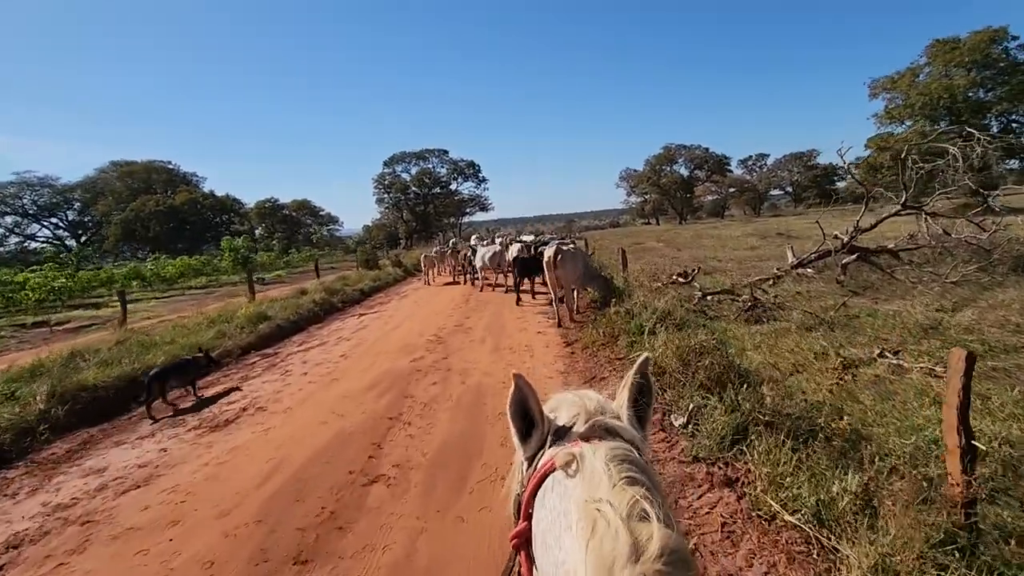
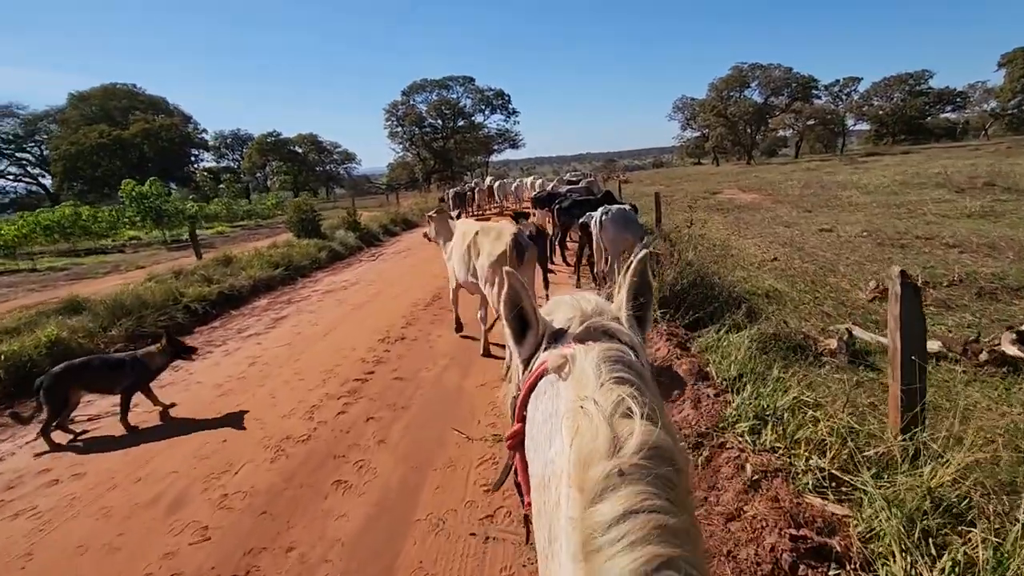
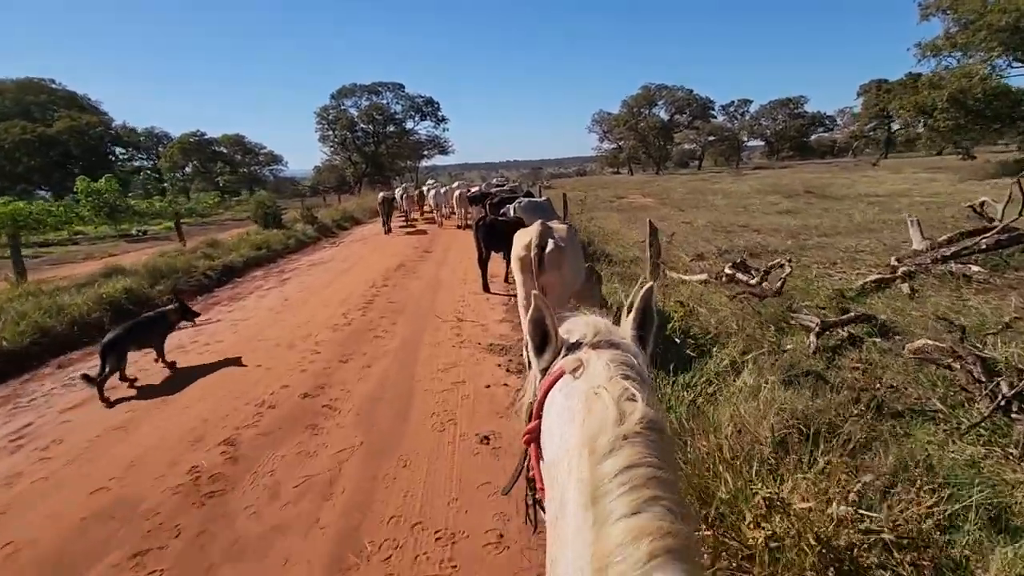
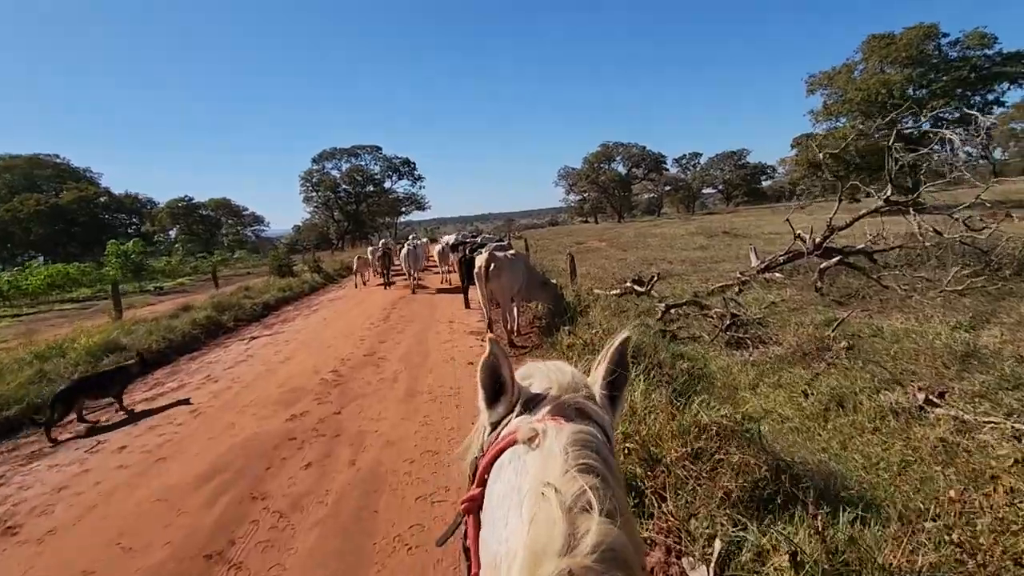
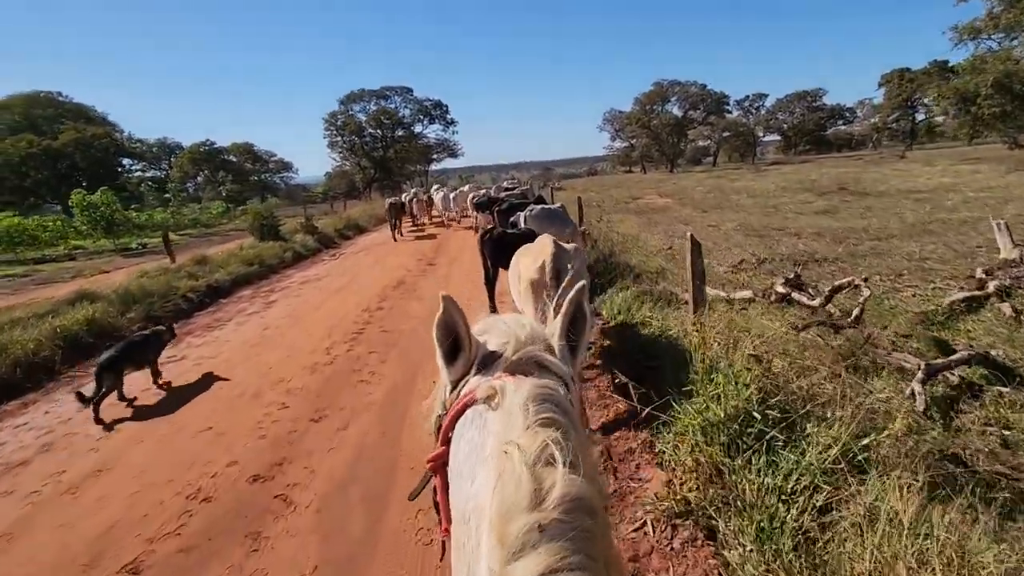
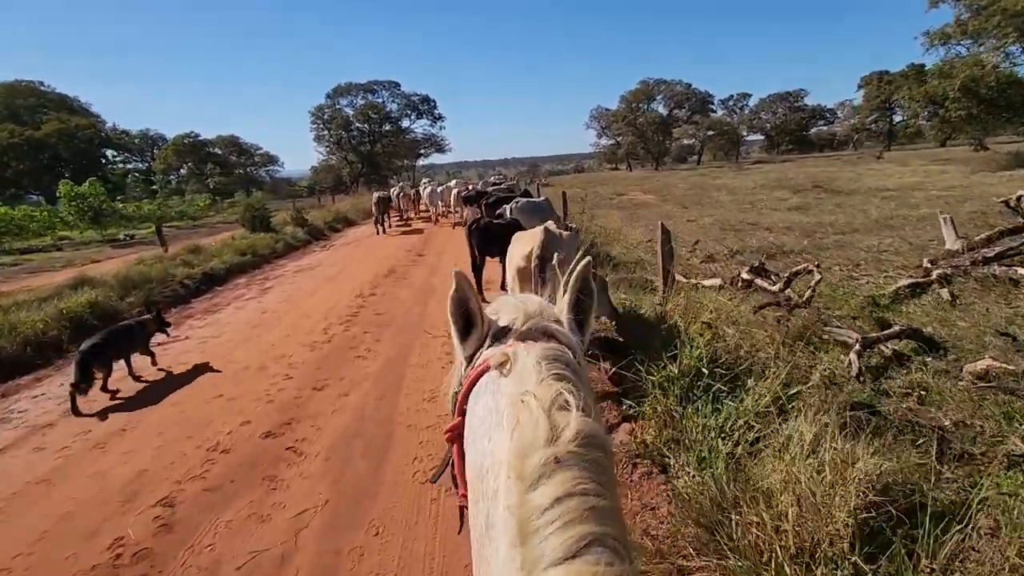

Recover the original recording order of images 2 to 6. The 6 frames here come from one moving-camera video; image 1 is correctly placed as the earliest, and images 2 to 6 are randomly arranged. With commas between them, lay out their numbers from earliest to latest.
4, 3, 6, 5, 2
